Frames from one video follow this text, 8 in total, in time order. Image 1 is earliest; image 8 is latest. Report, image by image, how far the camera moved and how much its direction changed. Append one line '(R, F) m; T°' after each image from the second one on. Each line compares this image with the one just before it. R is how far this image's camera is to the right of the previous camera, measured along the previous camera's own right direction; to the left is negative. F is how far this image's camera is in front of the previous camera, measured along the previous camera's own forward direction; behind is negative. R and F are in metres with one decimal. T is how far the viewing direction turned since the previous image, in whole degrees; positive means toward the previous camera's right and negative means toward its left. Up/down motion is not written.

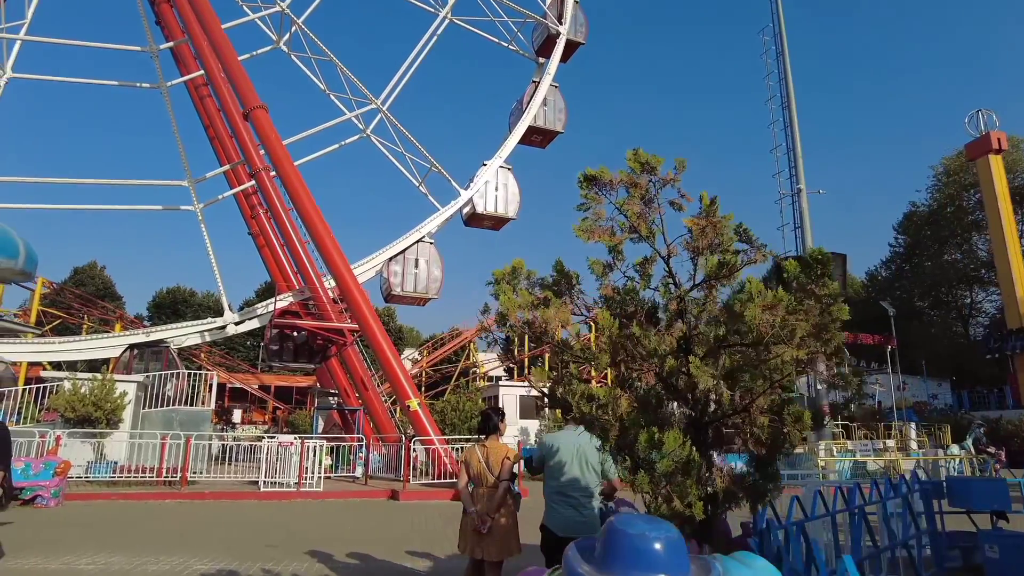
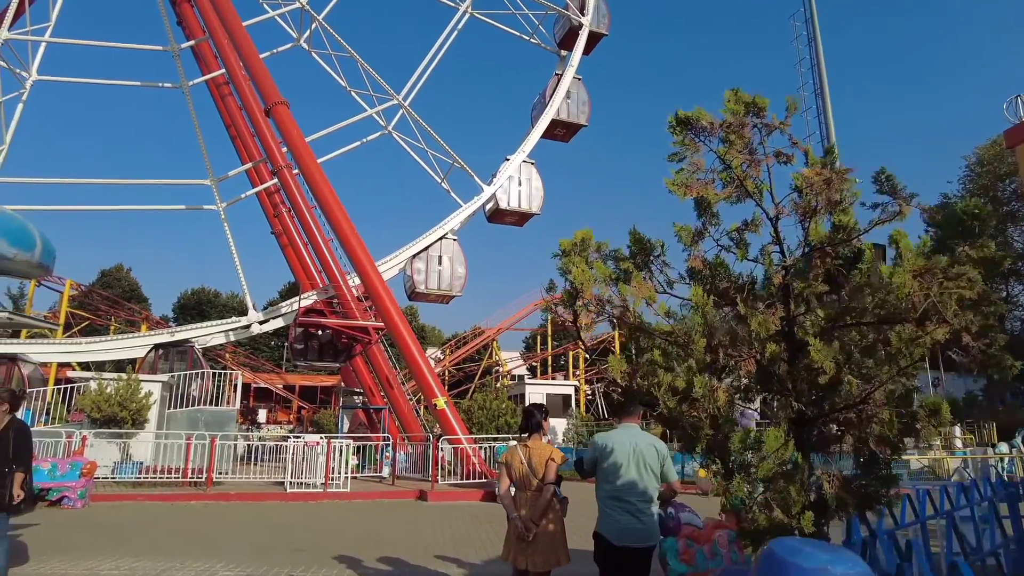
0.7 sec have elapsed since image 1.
(-0.2, +0.4) m; -2°
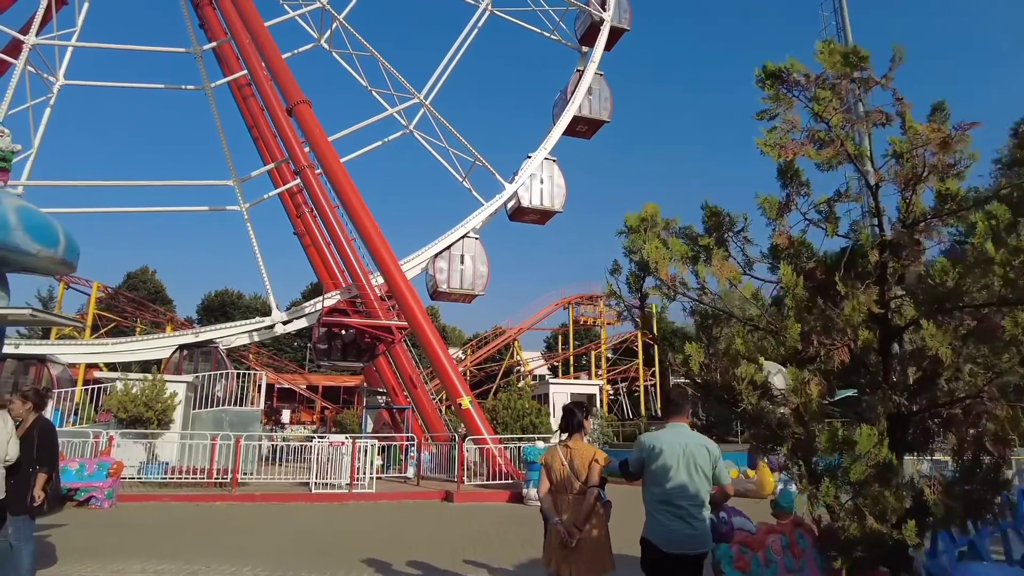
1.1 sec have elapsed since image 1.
(-0.1, +0.2) m; -2°
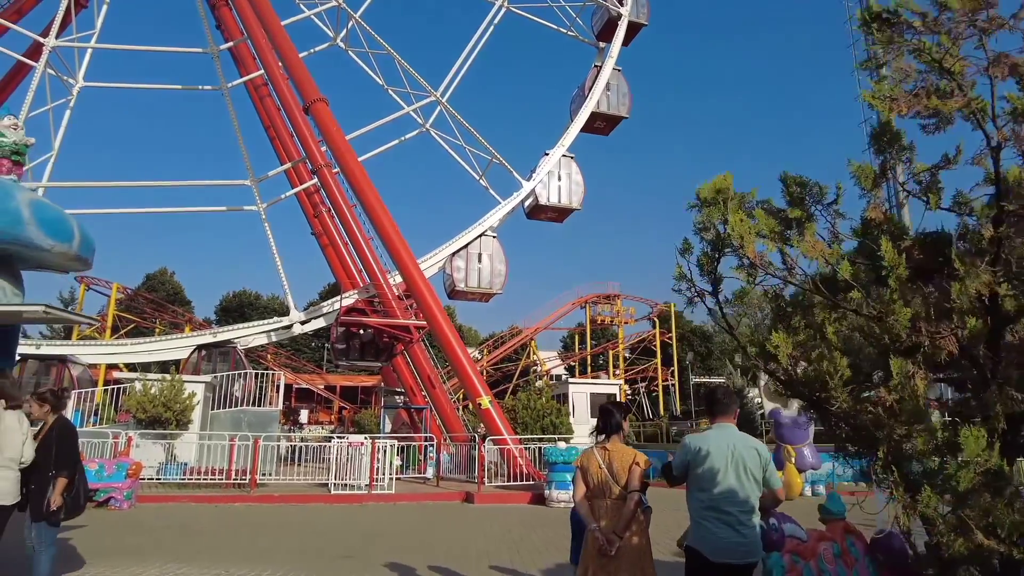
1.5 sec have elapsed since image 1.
(-0.1, +0.2) m; -1°
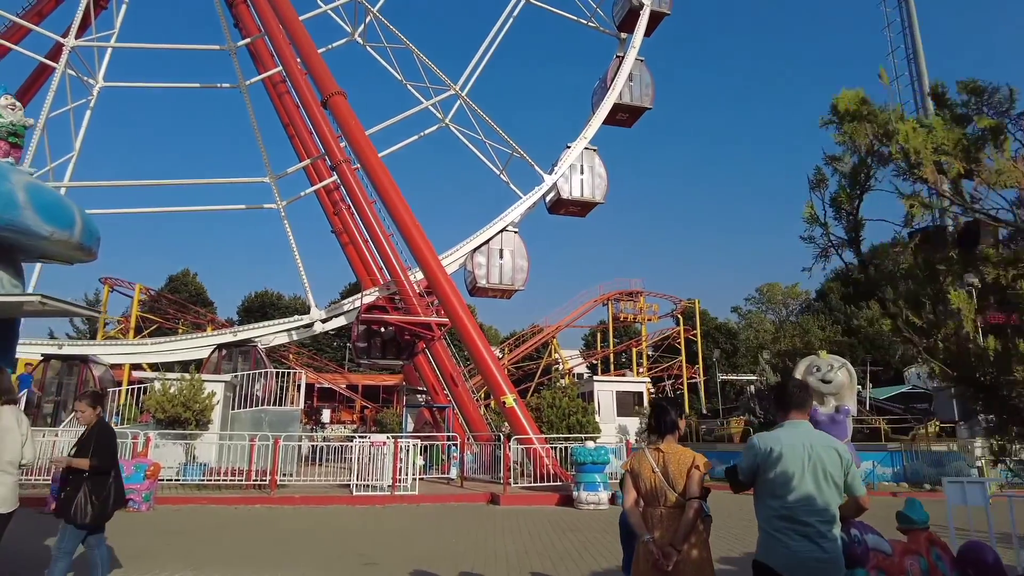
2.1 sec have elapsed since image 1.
(-0.1, +0.4) m; -2°
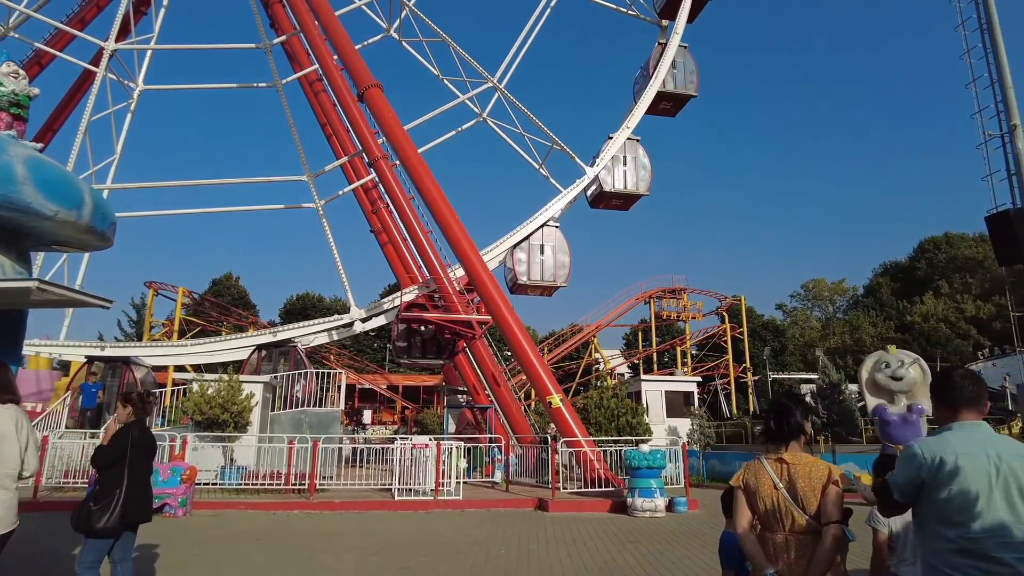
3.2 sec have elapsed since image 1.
(-0.2, +0.6) m; -3°
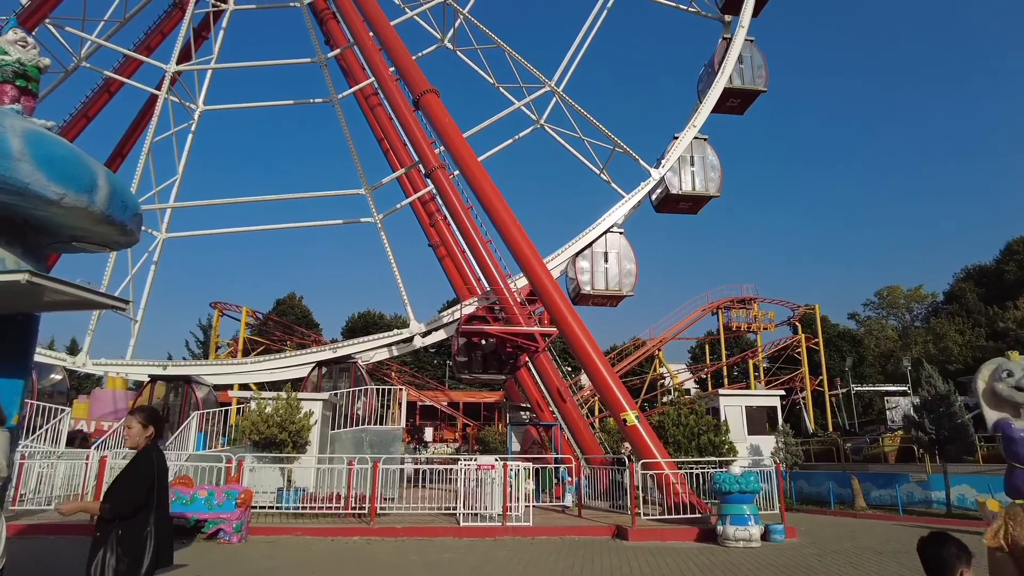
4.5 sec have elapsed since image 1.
(-0.2, +0.8) m; -5°
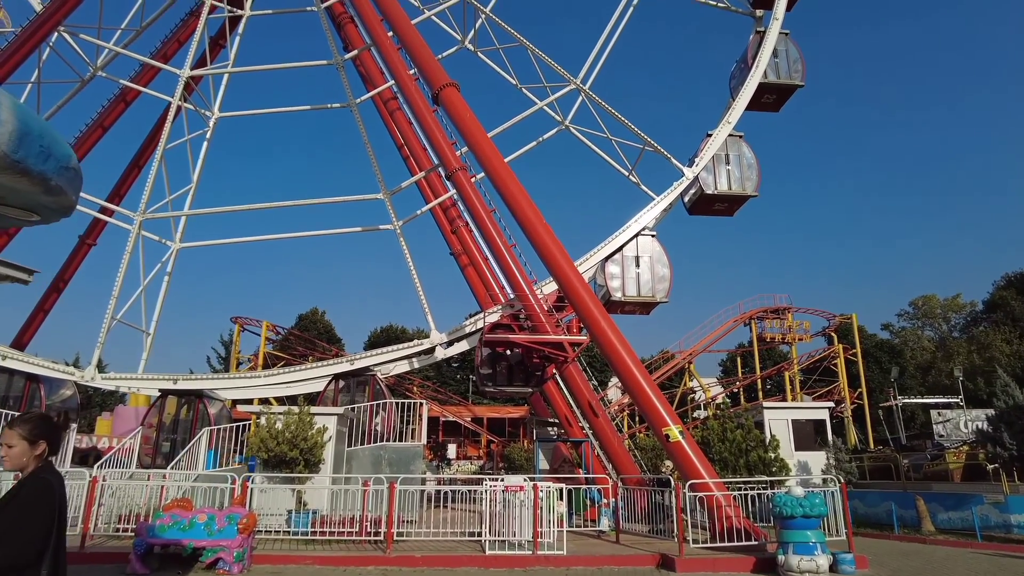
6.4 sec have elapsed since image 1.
(-0.1, +1.0) m; -2°
